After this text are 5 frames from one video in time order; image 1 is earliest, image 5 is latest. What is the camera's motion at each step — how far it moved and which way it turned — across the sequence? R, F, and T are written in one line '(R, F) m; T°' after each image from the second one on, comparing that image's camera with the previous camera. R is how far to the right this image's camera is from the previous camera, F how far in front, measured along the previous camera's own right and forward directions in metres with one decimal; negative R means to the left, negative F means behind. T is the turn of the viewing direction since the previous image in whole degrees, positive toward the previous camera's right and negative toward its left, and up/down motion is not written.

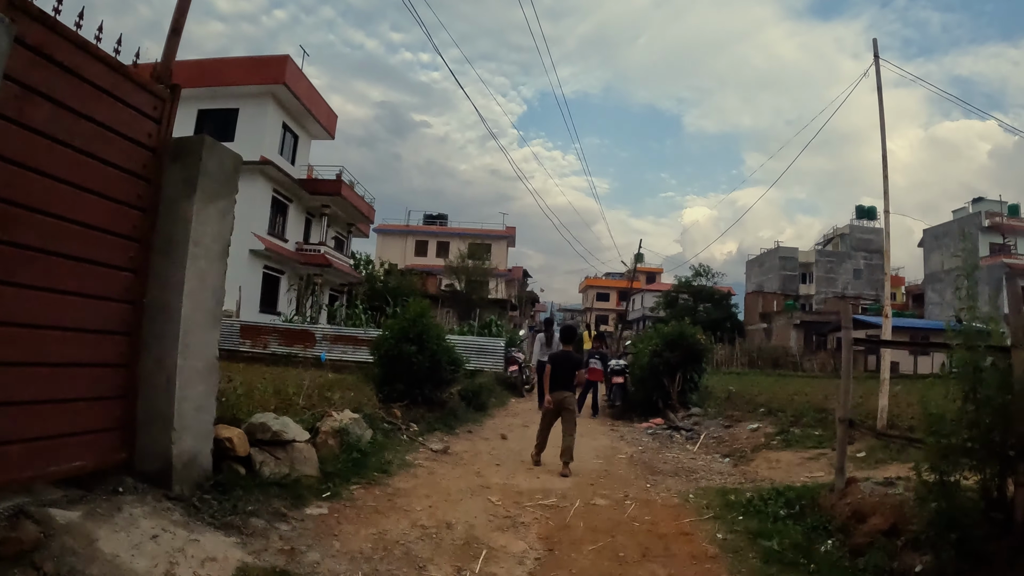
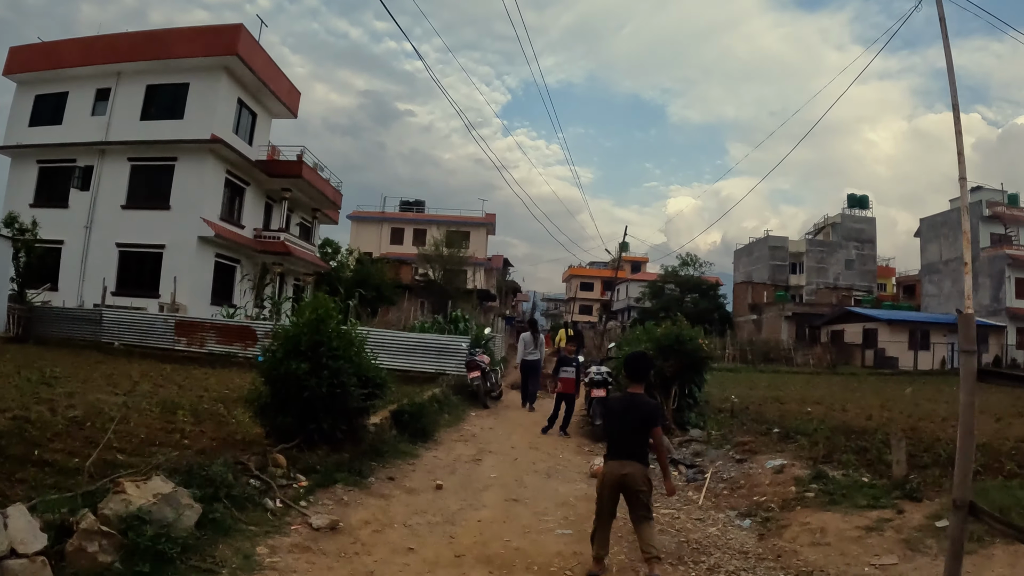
(+0.5, +2.4) m; +1°
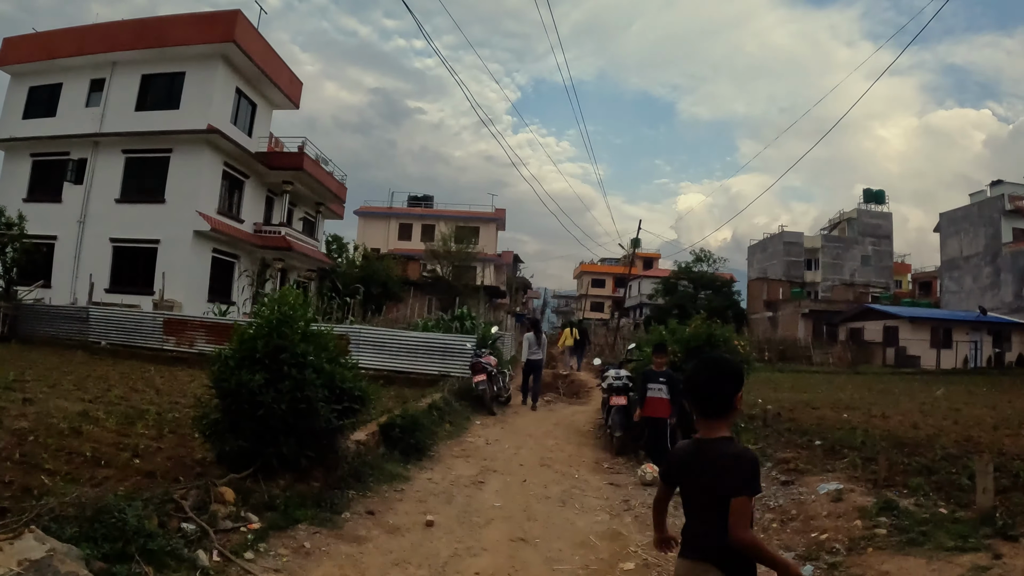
(0.0, +1.2) m; -1°
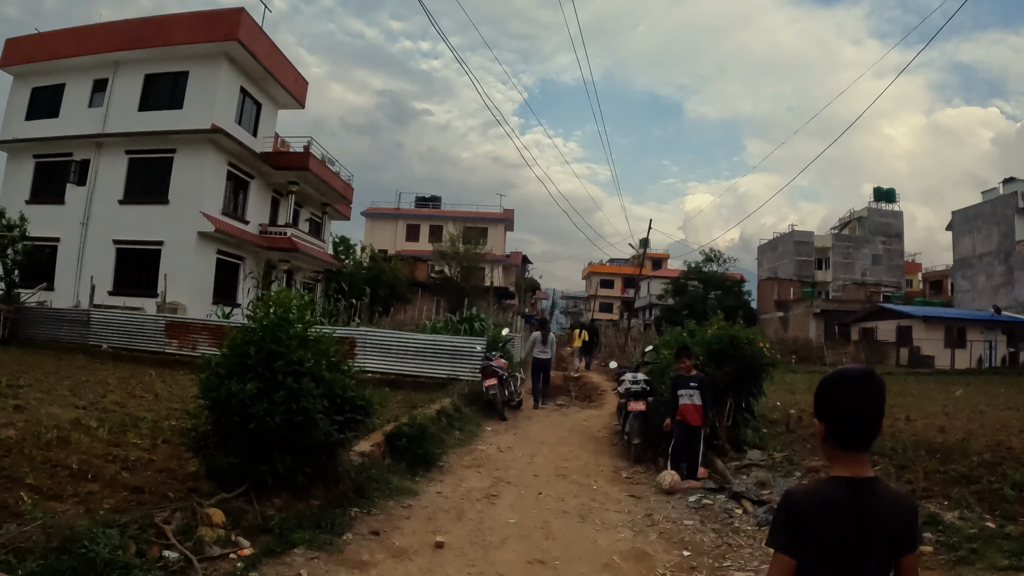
(-0.1, +0.4) m; -1°
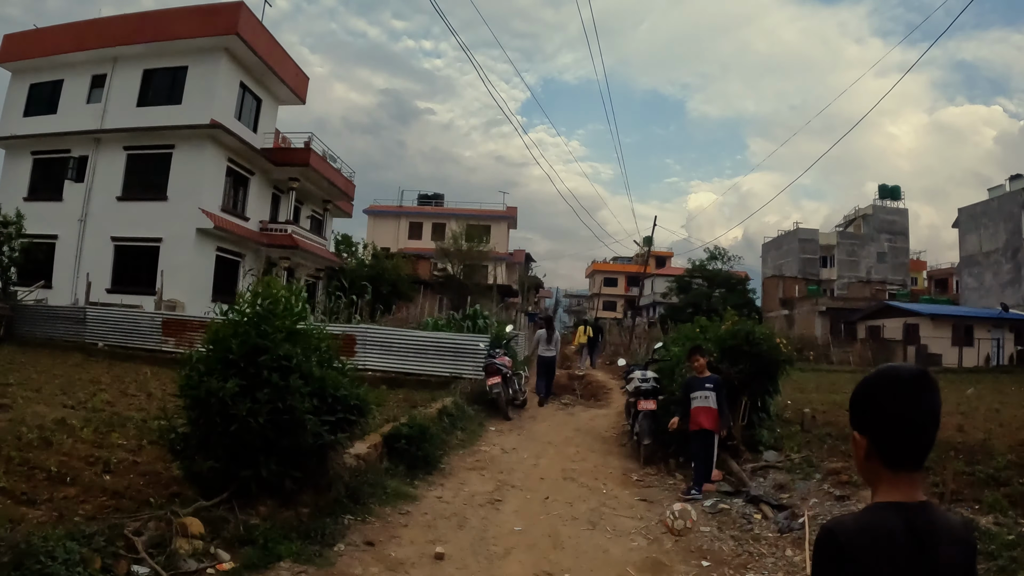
(0.0, +0.4) m; 0°
